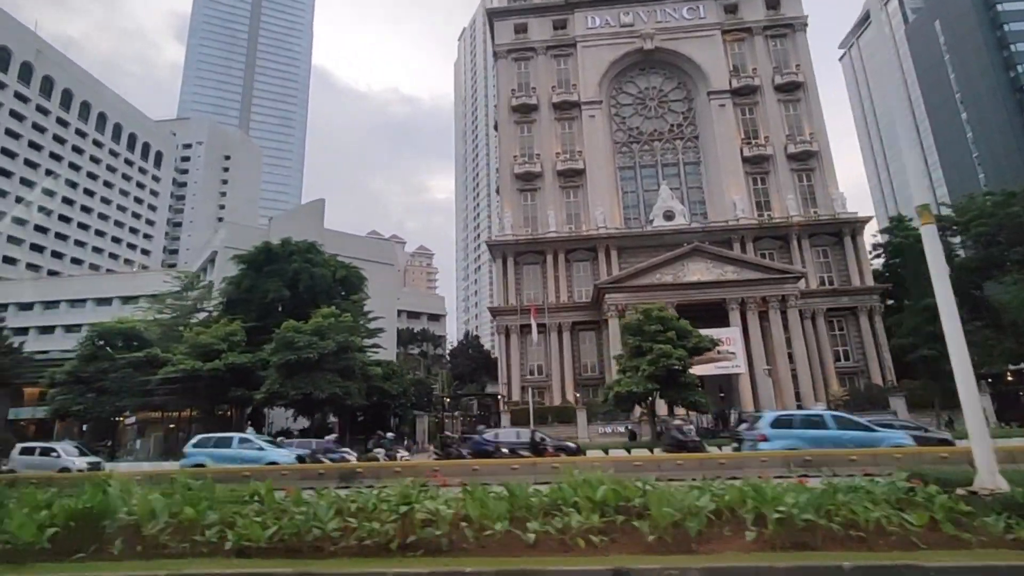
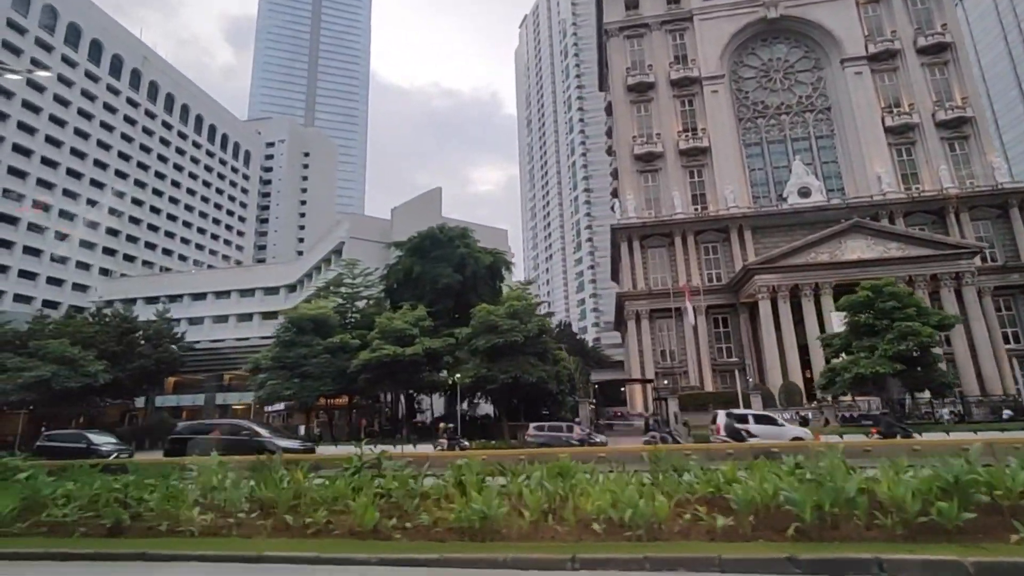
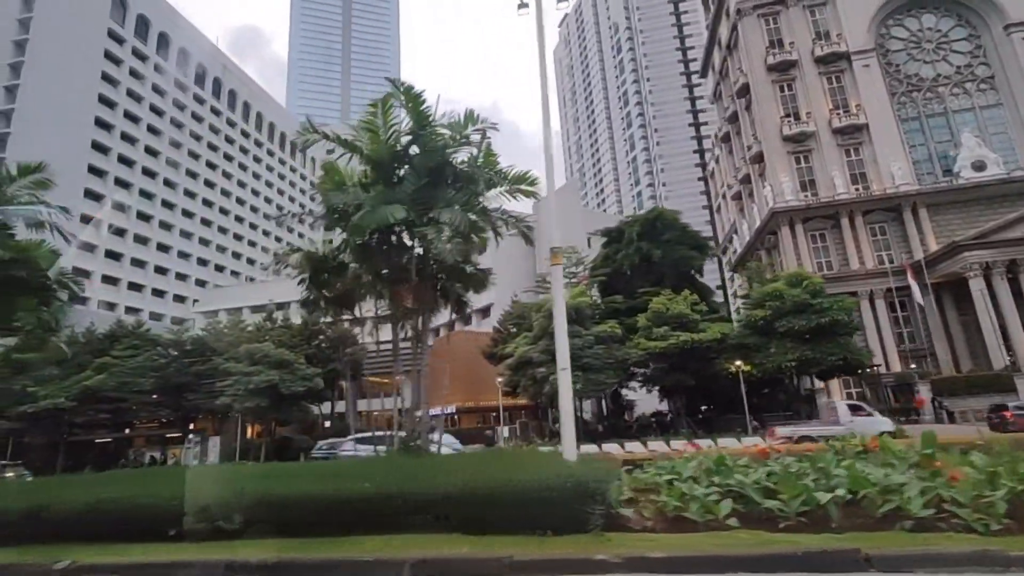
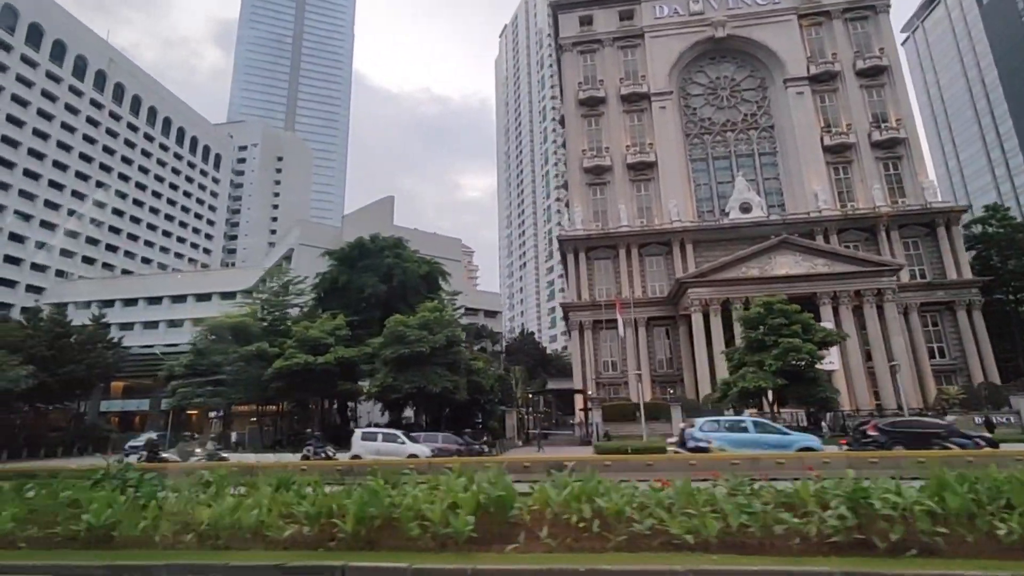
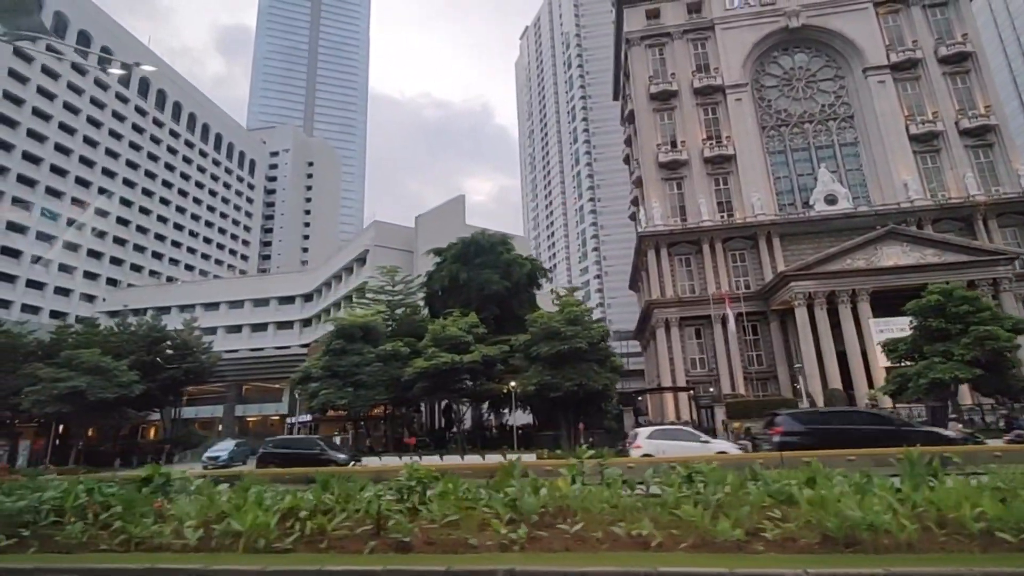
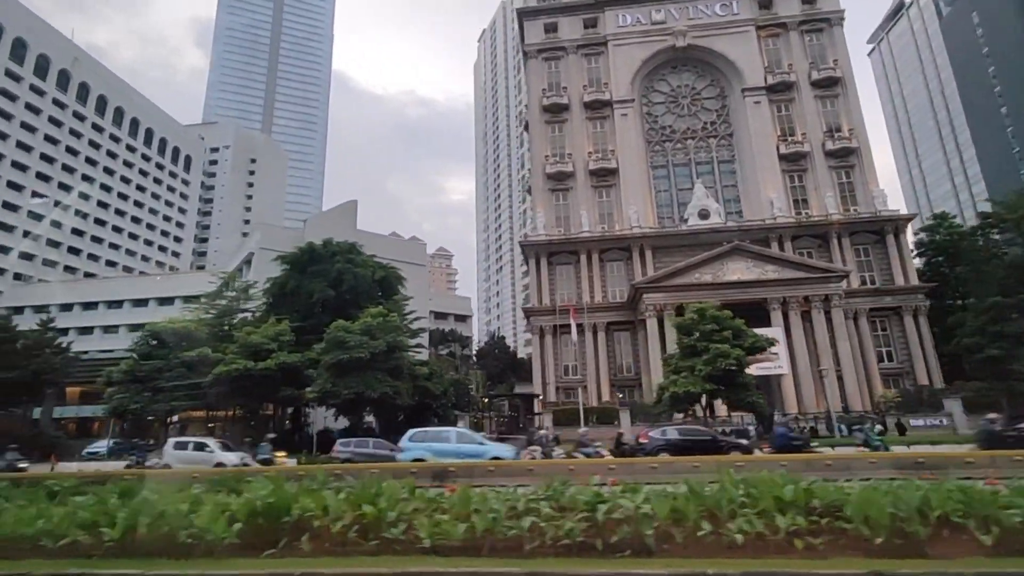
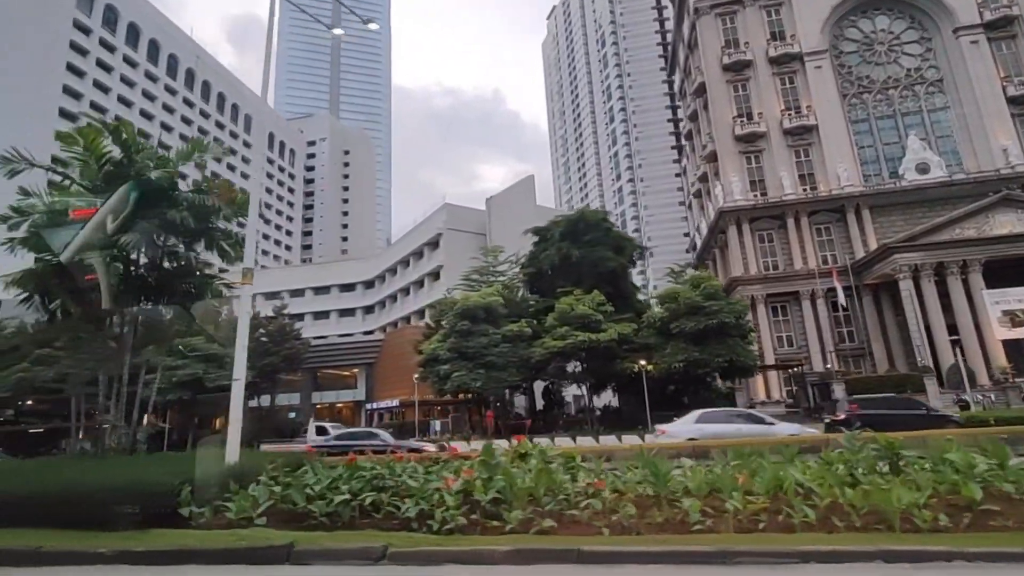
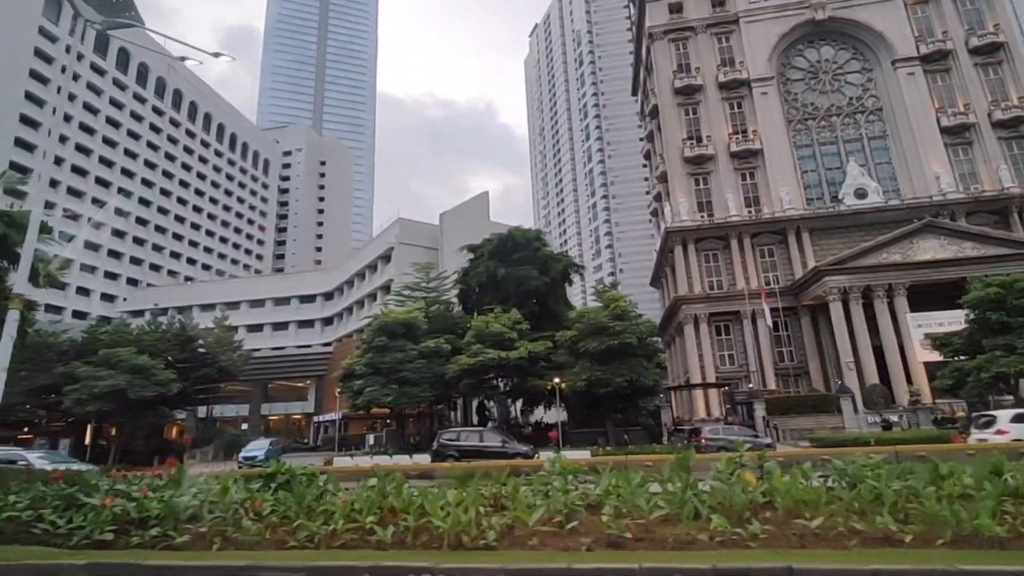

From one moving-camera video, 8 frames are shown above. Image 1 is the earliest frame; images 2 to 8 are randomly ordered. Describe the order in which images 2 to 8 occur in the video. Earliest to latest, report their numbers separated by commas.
6, 4, 2, 5, 8, 7, 3
